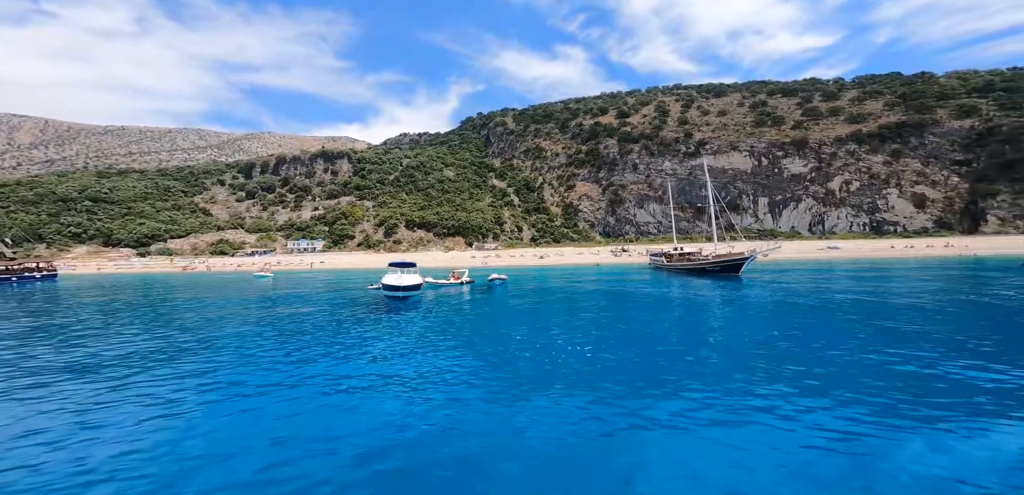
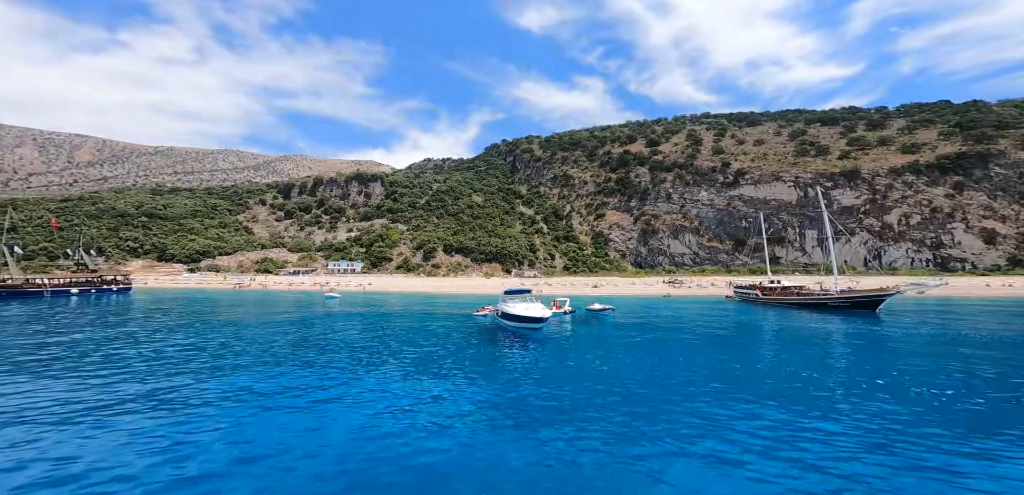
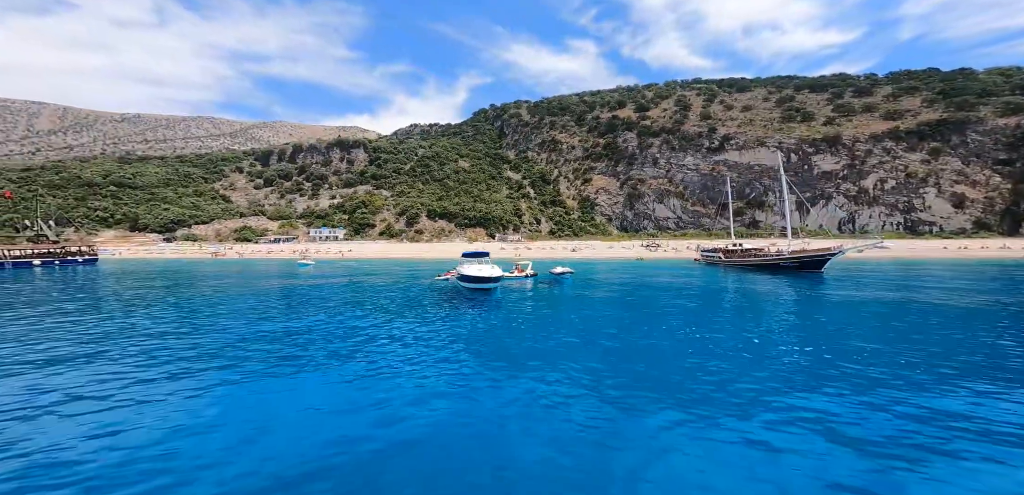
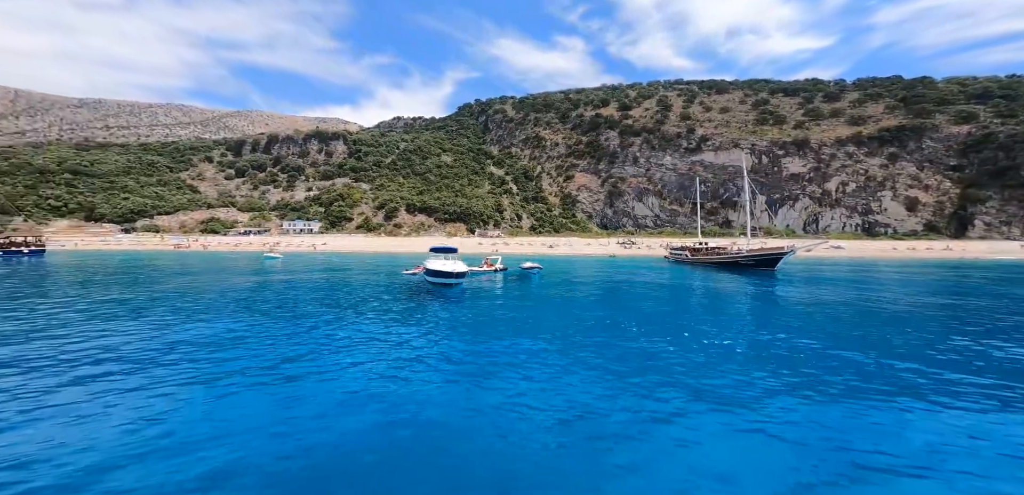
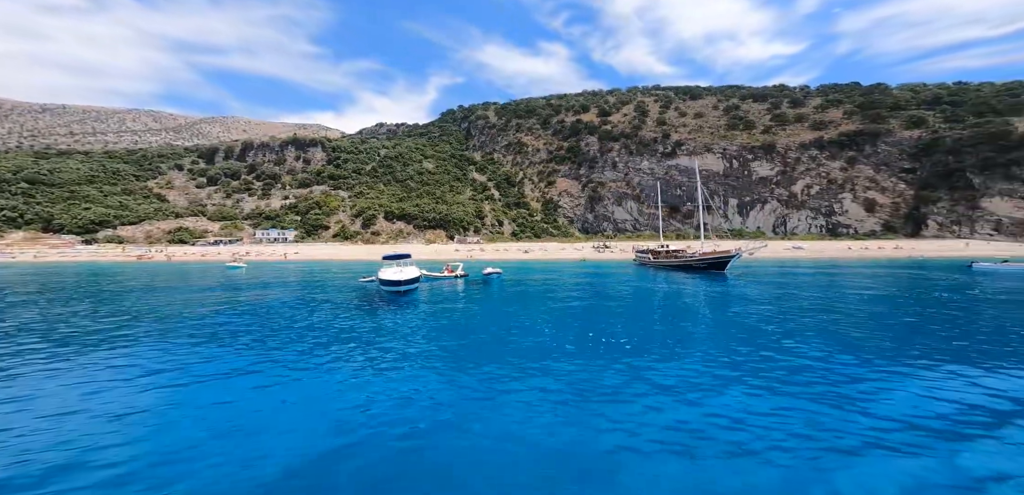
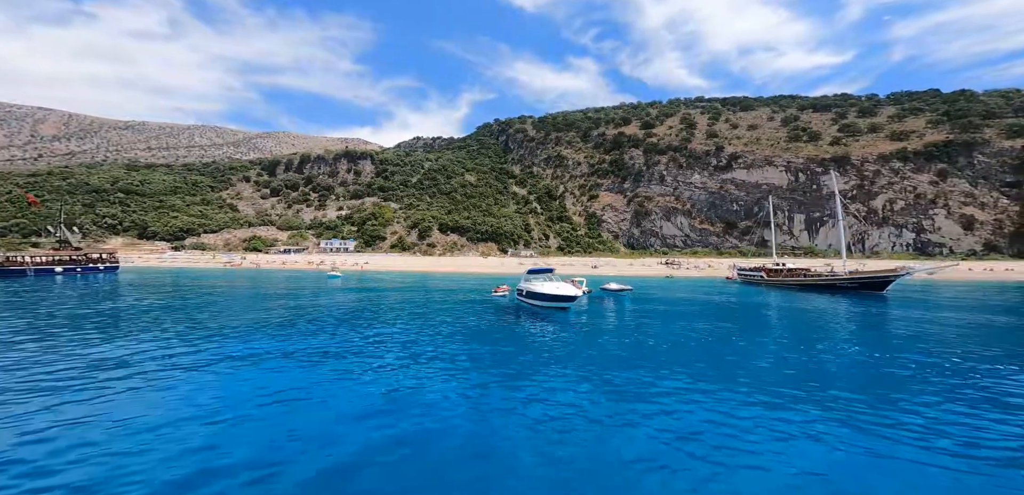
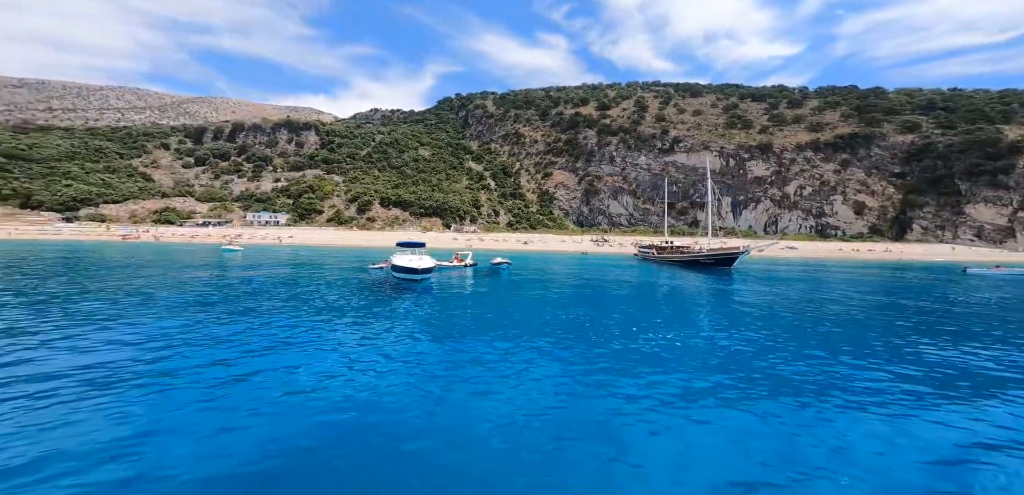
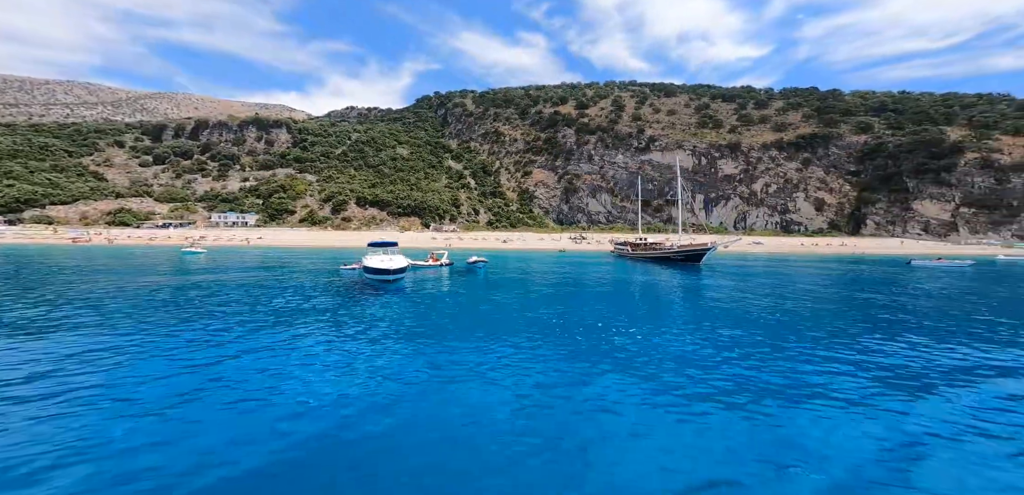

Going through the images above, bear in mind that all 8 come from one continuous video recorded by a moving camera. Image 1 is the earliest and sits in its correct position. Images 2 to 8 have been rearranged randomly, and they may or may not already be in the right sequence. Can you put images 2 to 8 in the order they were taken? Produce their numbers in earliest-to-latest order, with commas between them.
5, 8, 7, 4, 3, 2, 6
